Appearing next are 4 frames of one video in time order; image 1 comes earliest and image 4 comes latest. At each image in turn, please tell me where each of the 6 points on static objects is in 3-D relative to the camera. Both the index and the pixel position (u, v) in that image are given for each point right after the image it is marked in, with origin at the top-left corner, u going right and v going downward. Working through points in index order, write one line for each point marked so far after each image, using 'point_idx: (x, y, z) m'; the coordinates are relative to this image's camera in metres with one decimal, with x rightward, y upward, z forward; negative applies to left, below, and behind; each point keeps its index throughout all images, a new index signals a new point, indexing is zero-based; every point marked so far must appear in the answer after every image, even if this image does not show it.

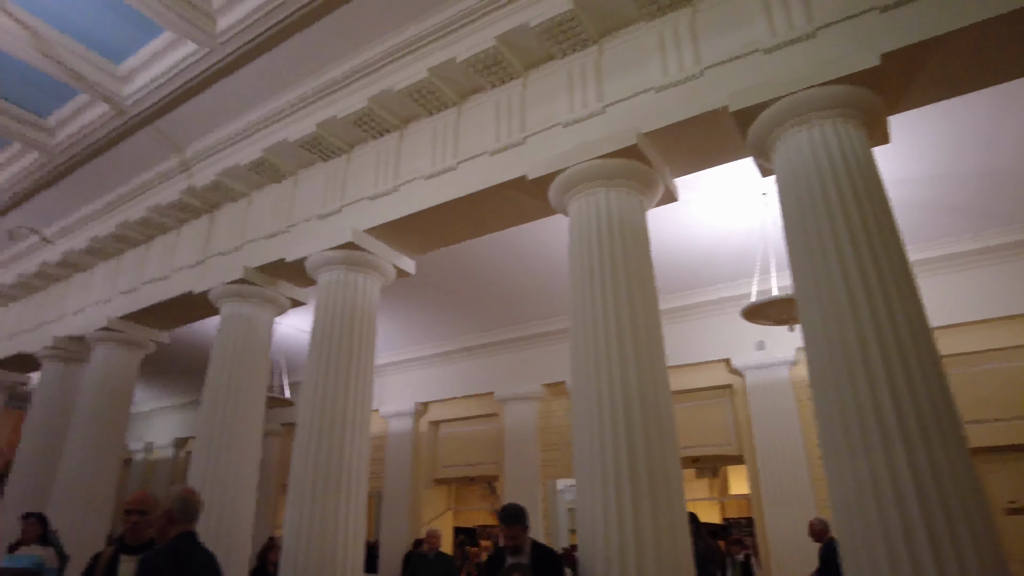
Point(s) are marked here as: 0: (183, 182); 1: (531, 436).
0: (-3.5, +1.1, +7.0) m
1: (+0.3, -2.4, +10.4) m
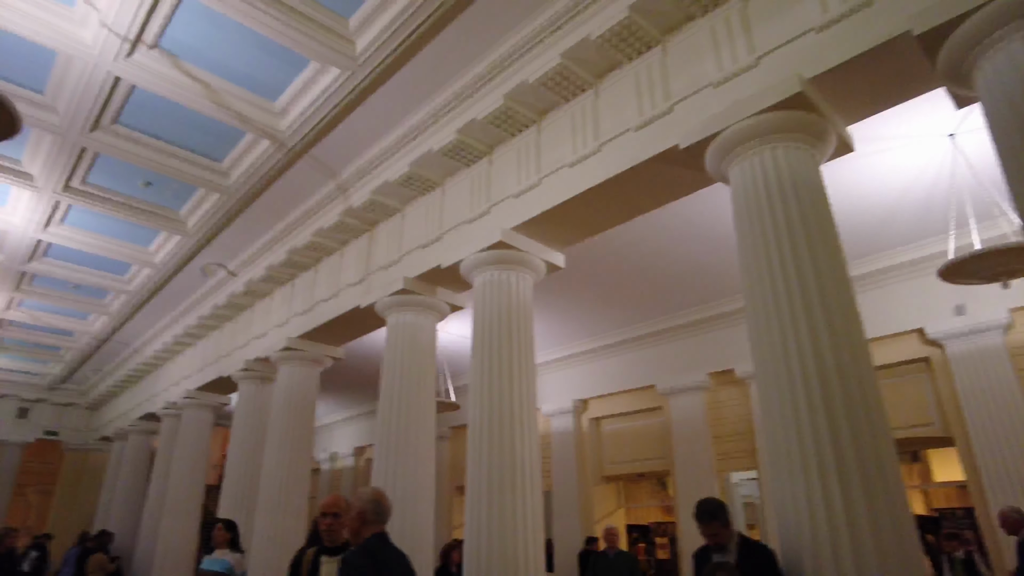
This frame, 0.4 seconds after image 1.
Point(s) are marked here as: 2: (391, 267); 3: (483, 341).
0: (-2.0, +0.9, +7.4) m
1: (+2.9, -2.1, +9.9) m
2: (-1.3, +0.2, +7.1) m
3: (-0.3, -0.5, +5.7) m
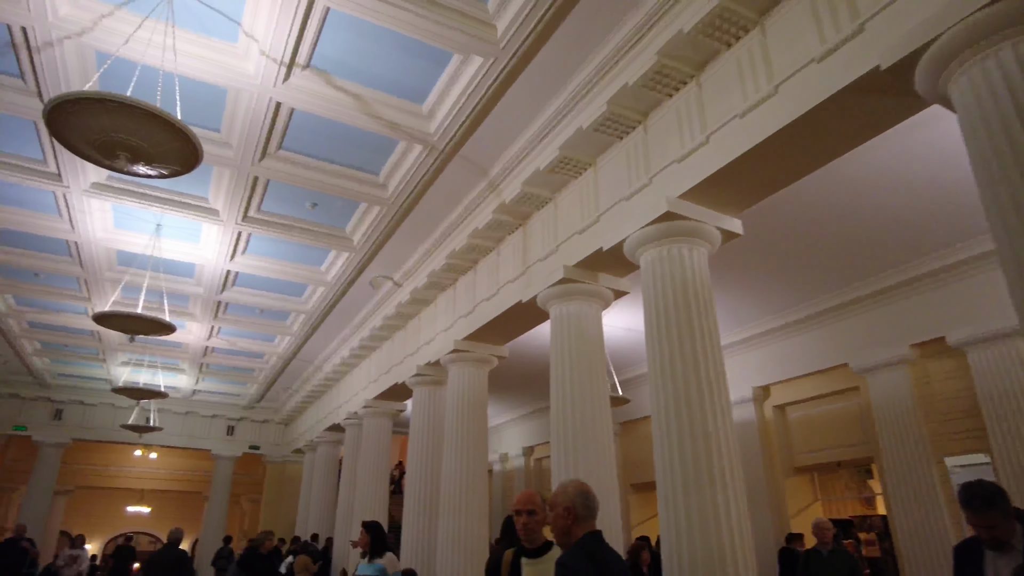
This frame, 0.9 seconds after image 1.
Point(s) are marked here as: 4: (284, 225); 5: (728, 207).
0: (-0.2, +1.0, +7.3) m
1: (+5.3, -1.6, +8.7) m
2: (+0.4, +0.3, +6.9) m
3: (+1.2, -0.3, +5.3) m
4: (-3.0, +0.8, +8.5) m
5: (+1.8, +0.7, +5.3) m
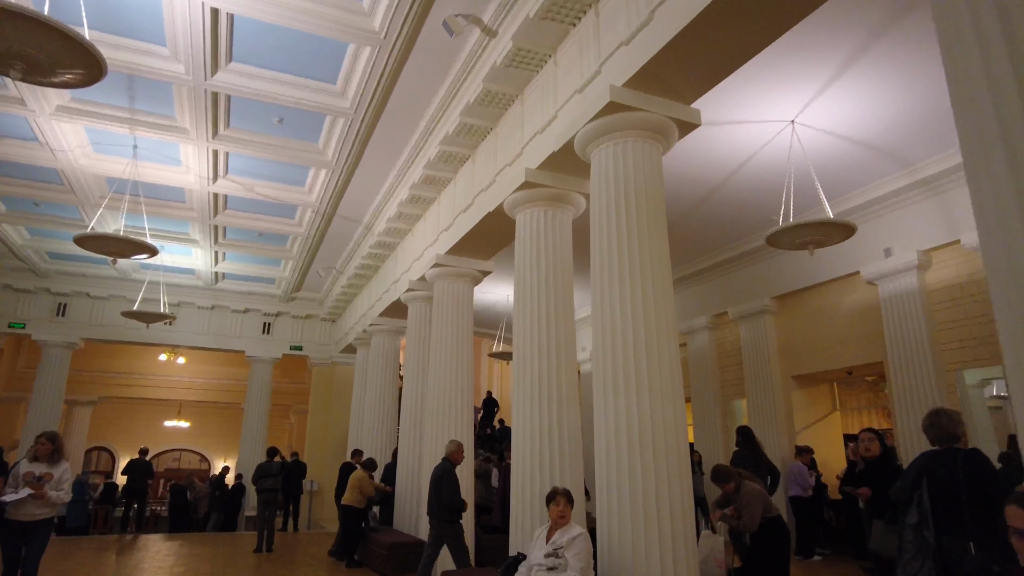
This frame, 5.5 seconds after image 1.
0: (+1.1, +3.0, +3.1) m
1: (+6.8, +0.7, +4.3) m
2: (+1.7, +2.3, +2.7) m
3: (+2.4, +1.6, +1.1) m
4: (-1.5, +2.9, +4.5) m
5: (+3.0, +2.5, +1.0) m
